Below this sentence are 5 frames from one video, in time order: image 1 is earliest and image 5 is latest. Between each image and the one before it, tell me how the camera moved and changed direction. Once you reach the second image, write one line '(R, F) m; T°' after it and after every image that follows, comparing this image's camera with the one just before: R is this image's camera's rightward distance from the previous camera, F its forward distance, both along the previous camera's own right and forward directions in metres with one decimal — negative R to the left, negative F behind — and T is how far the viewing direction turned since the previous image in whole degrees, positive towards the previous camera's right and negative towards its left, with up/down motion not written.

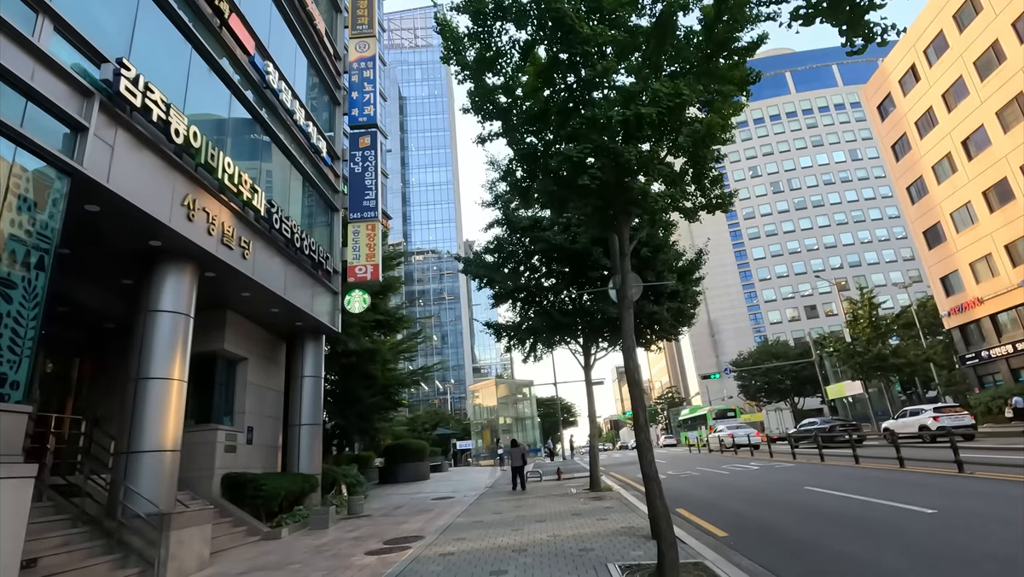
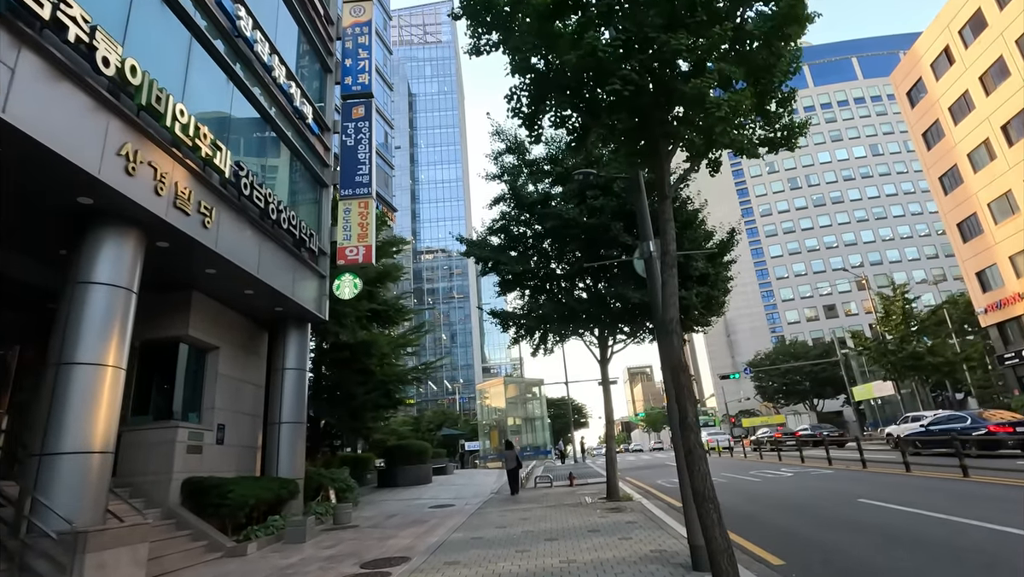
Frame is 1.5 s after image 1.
(+0.1, +1.7) m; -1°
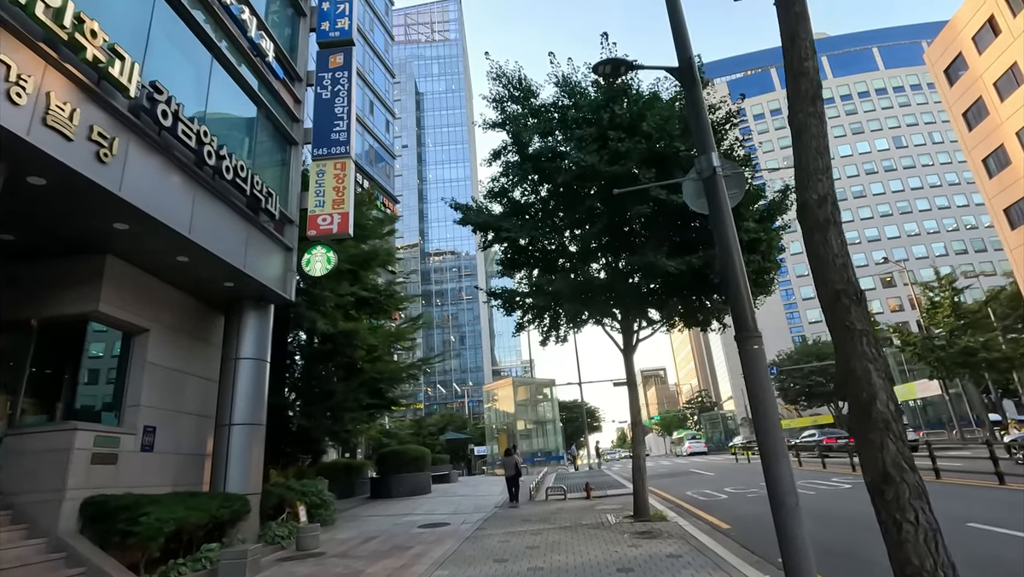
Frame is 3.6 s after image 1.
(+0.1, +2.5) m; -1°
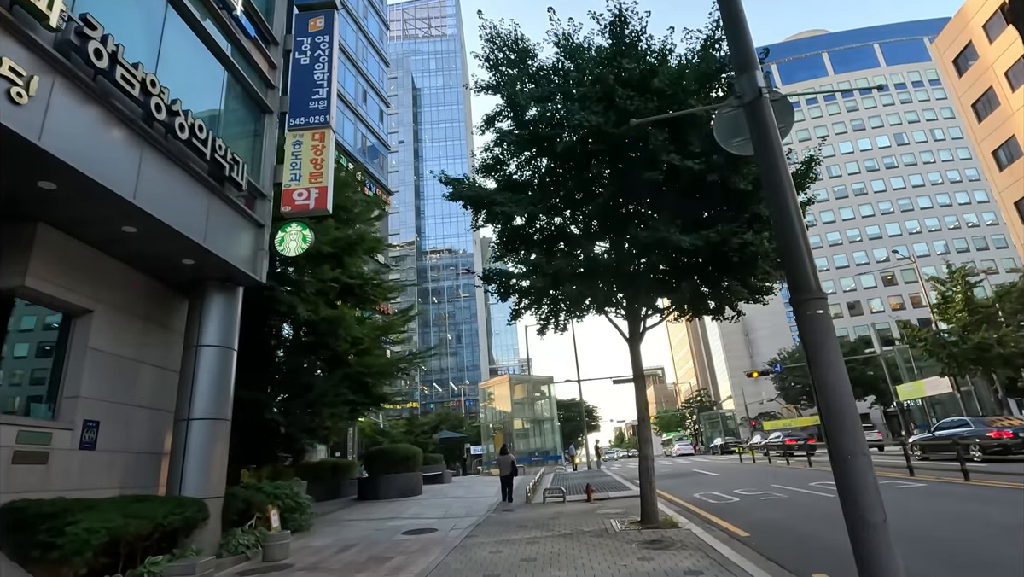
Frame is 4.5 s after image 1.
(+0.1, +1.1) m; 0°
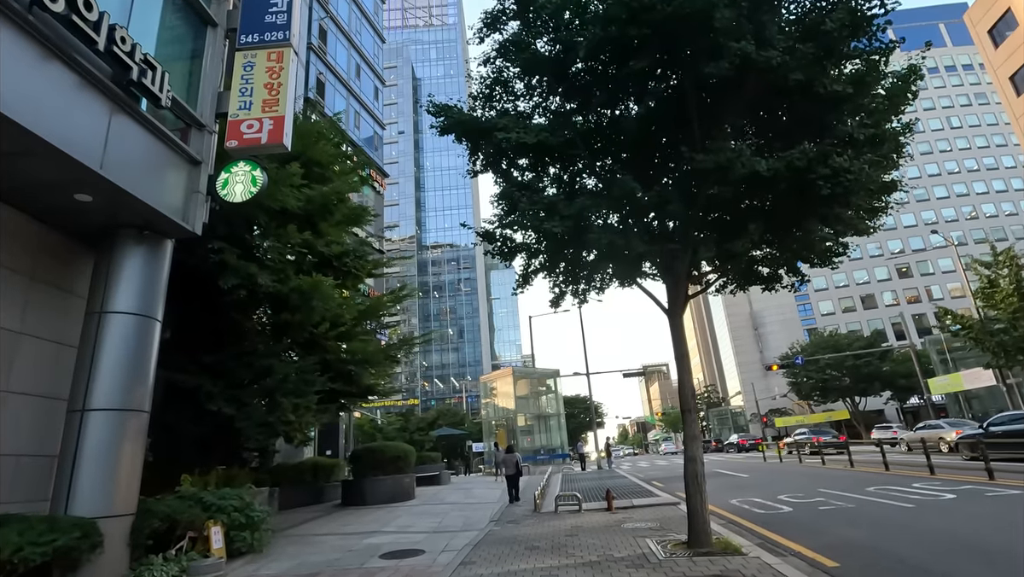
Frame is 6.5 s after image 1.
(-0.1, +2.4) m; 0°
